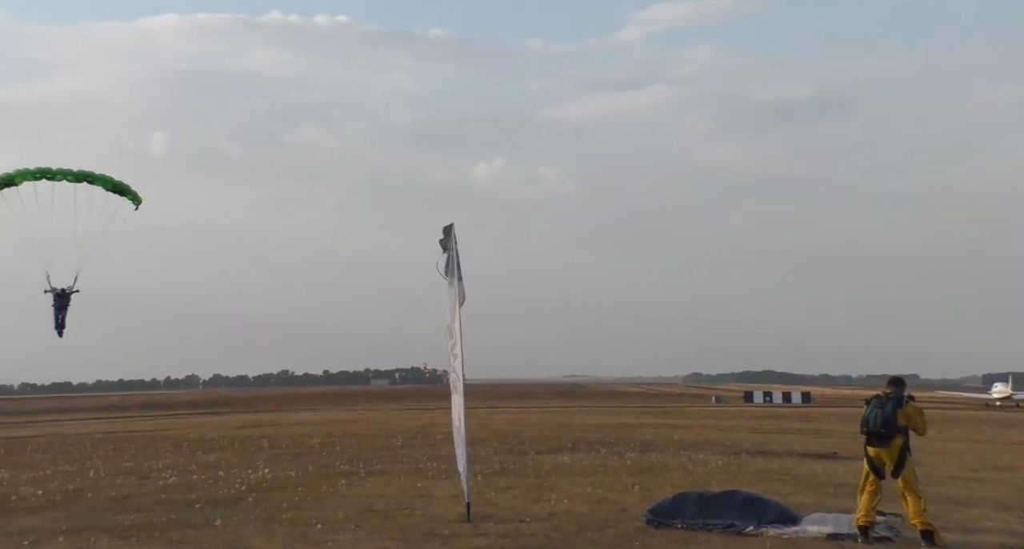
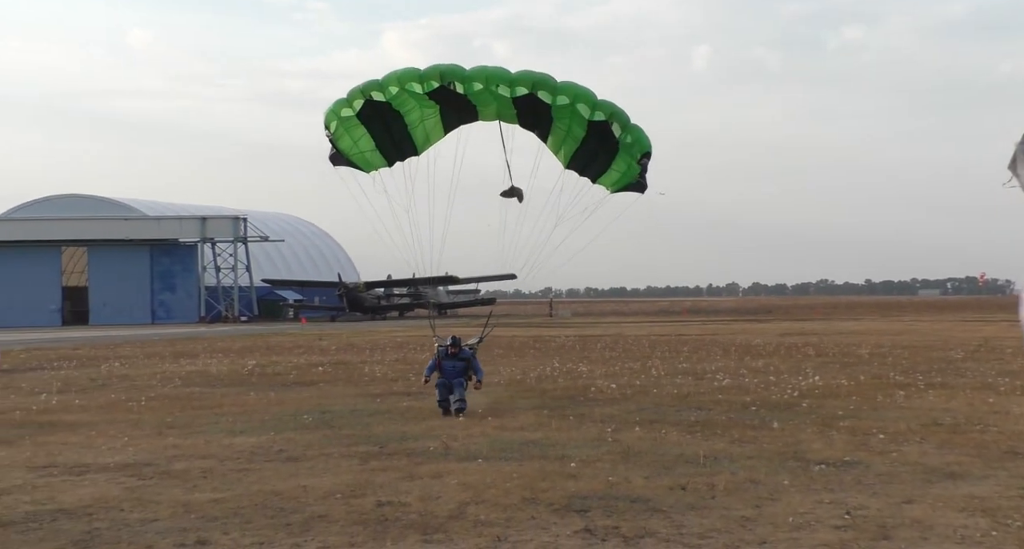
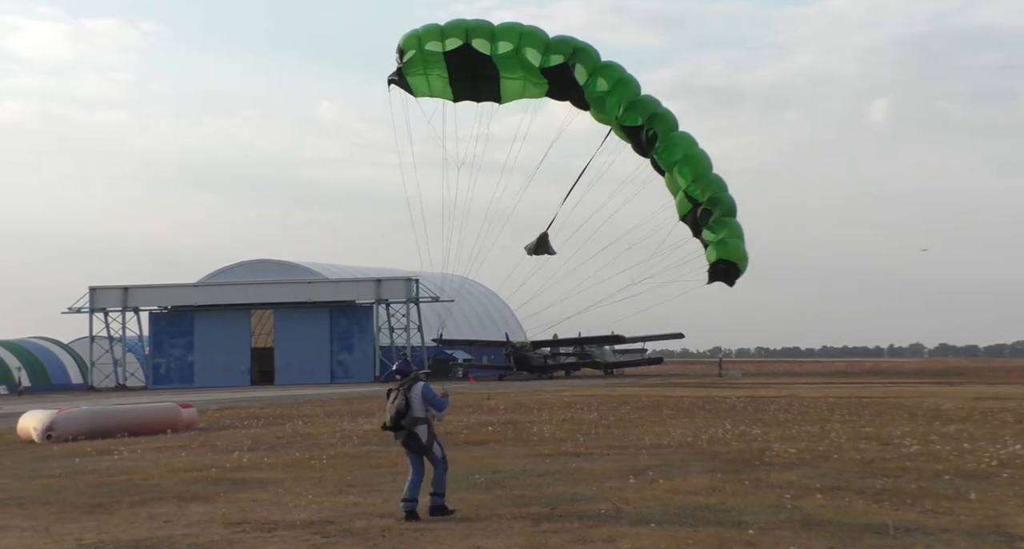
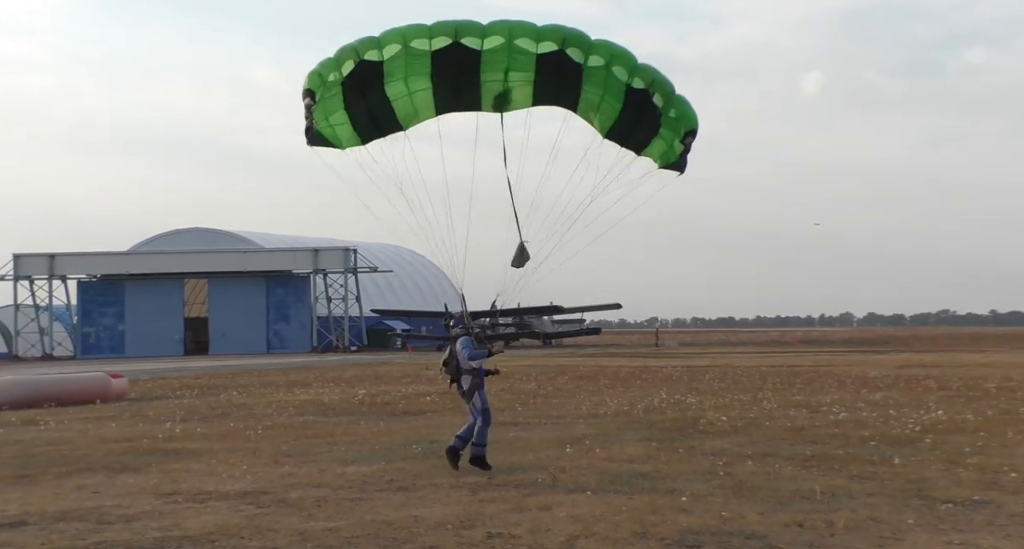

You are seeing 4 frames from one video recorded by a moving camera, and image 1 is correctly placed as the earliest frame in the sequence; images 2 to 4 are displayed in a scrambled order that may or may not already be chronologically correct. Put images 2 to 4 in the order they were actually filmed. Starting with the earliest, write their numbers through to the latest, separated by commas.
2, 4, 3
